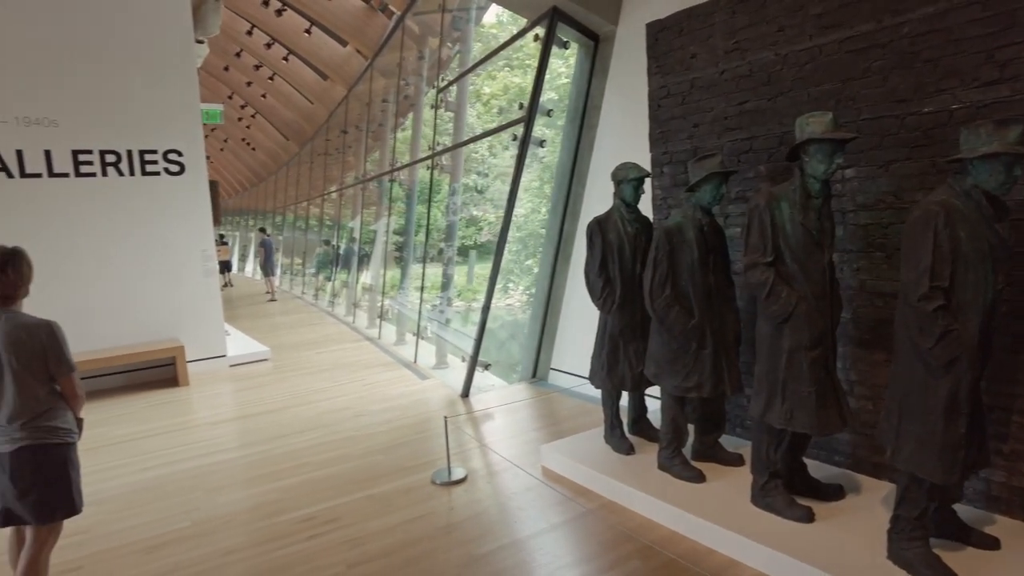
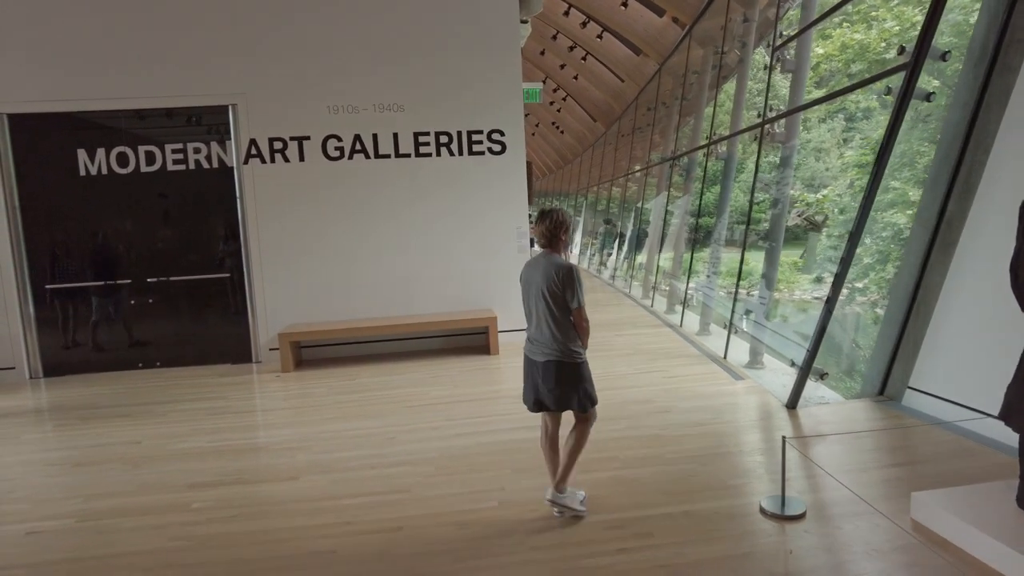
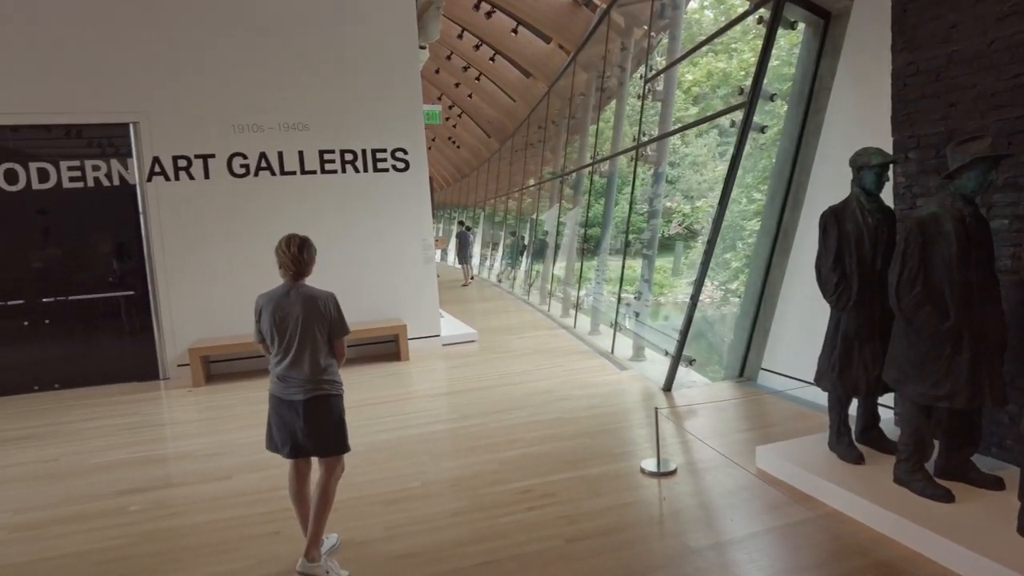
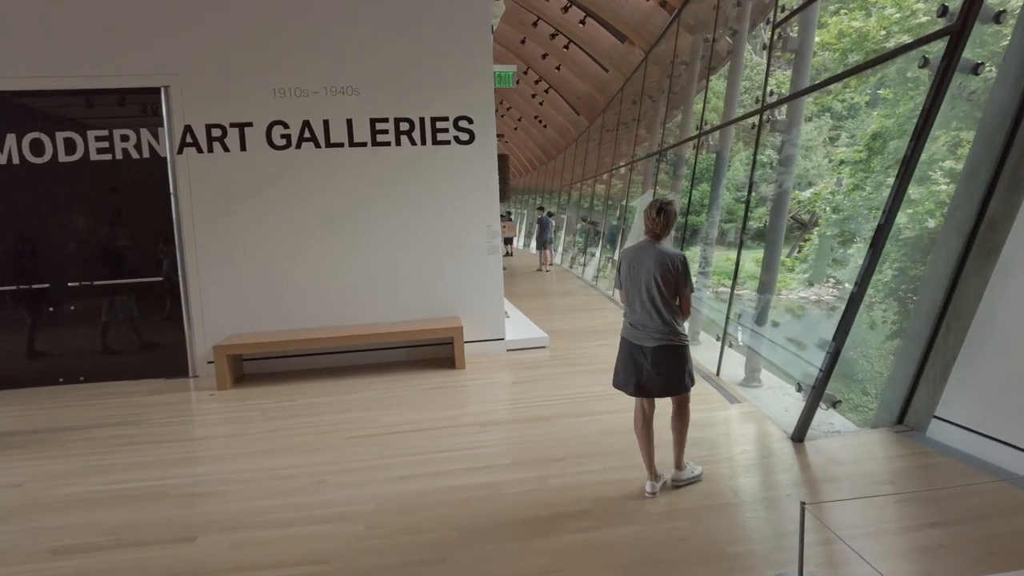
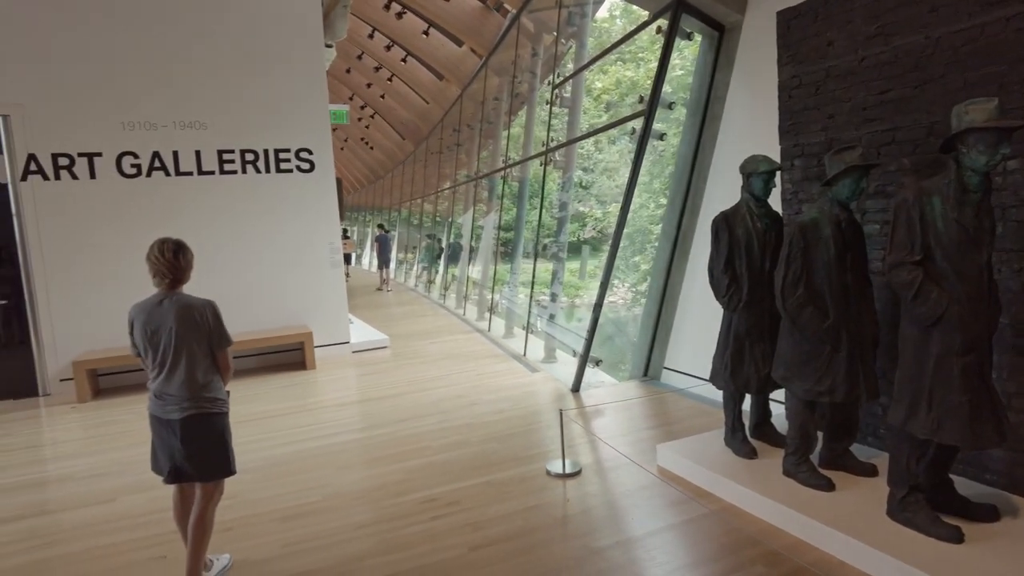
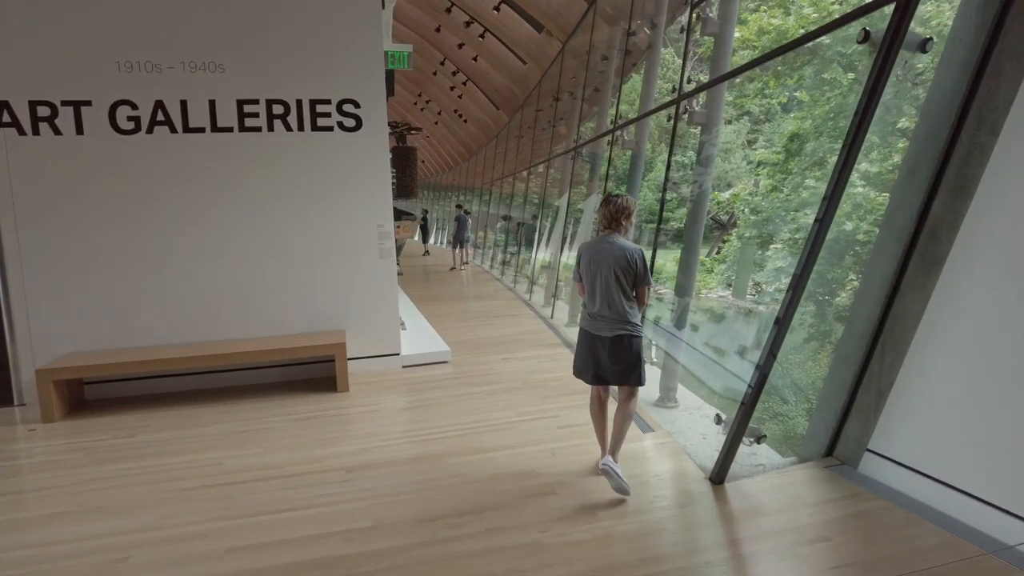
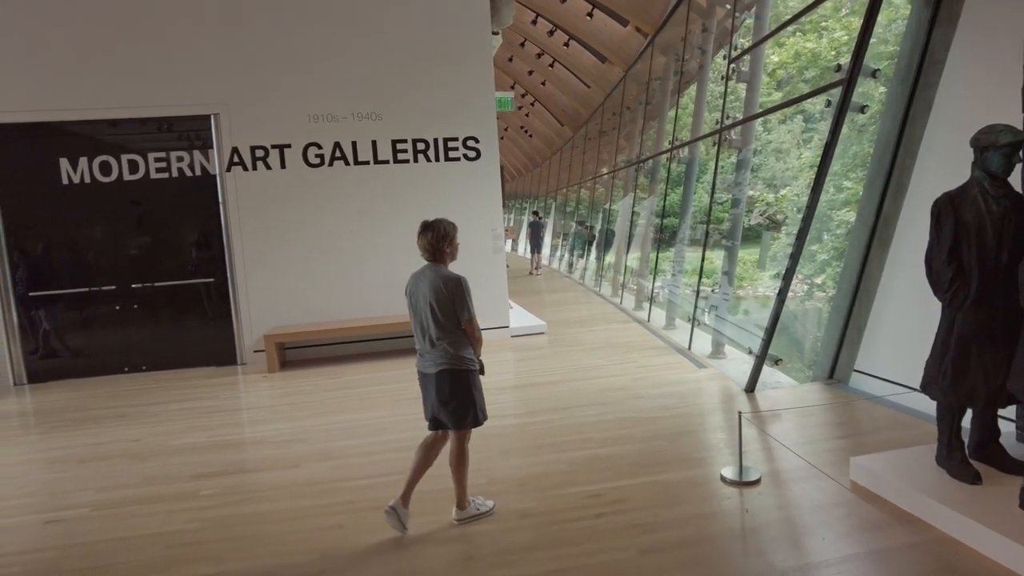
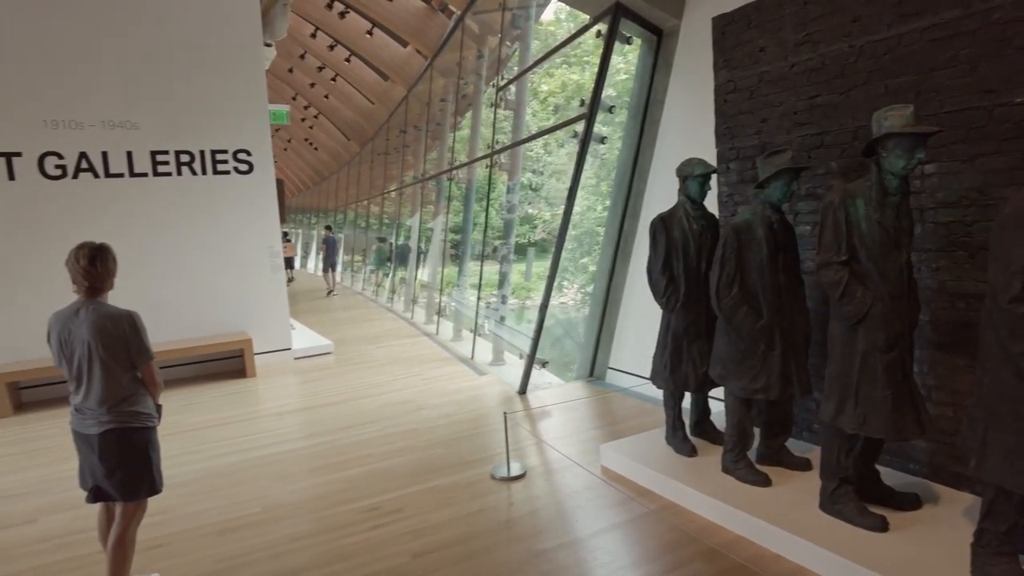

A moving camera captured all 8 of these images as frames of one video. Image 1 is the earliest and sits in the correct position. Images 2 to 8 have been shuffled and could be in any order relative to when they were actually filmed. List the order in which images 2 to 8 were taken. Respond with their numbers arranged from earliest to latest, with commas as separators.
8, 5, 3, 7, 2, 4, 6
